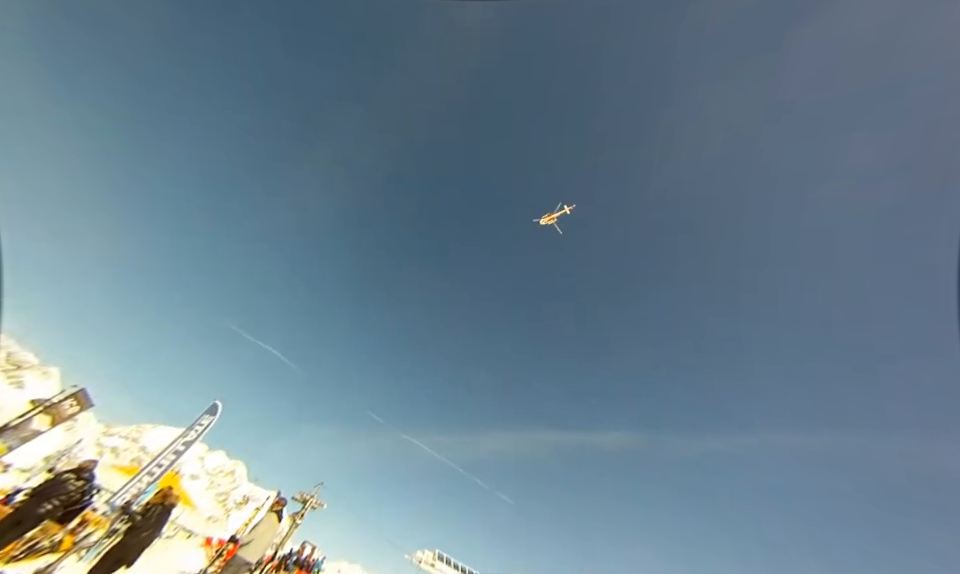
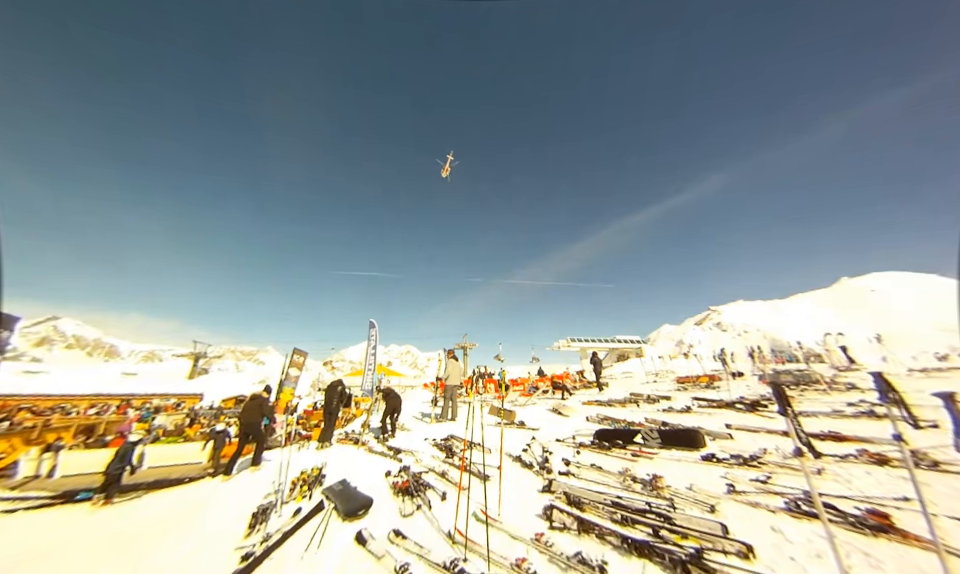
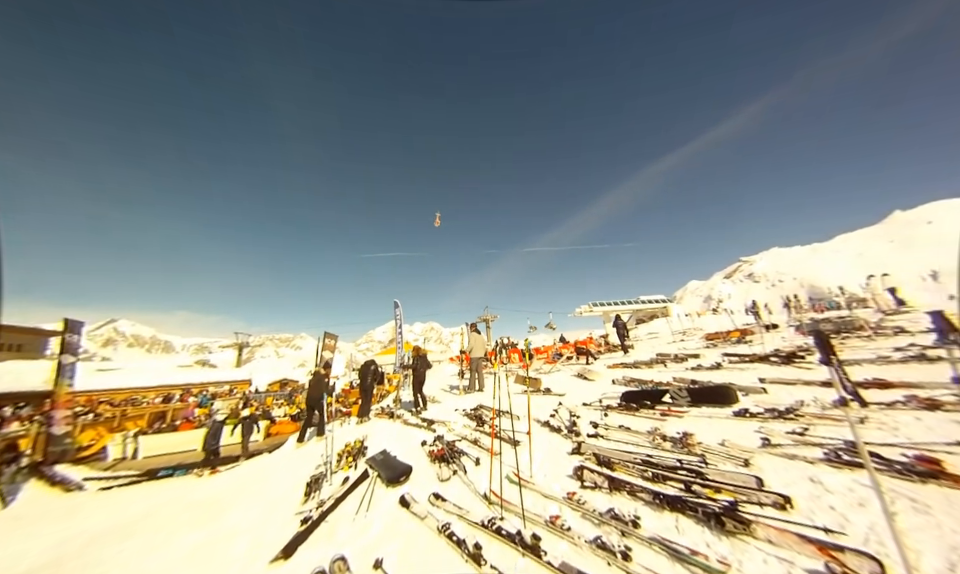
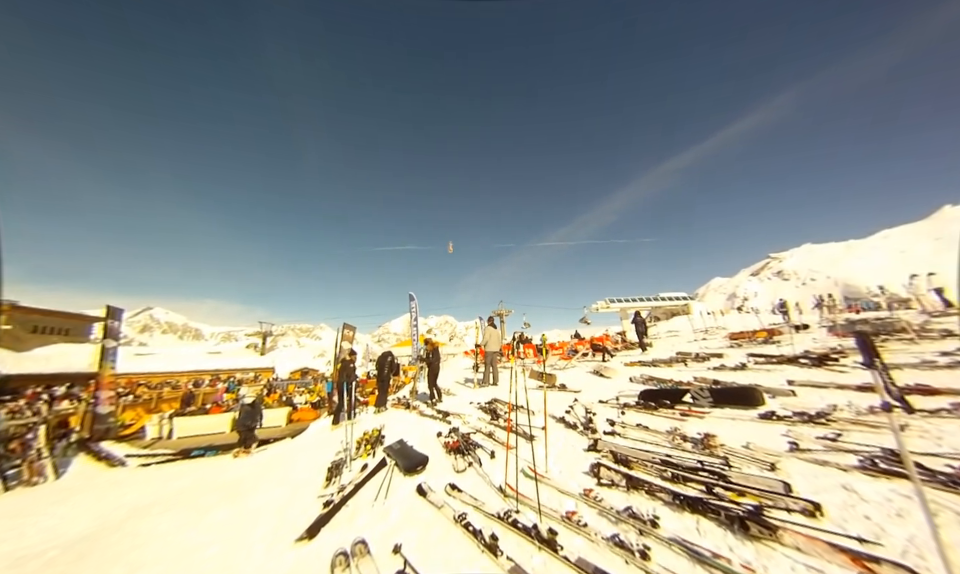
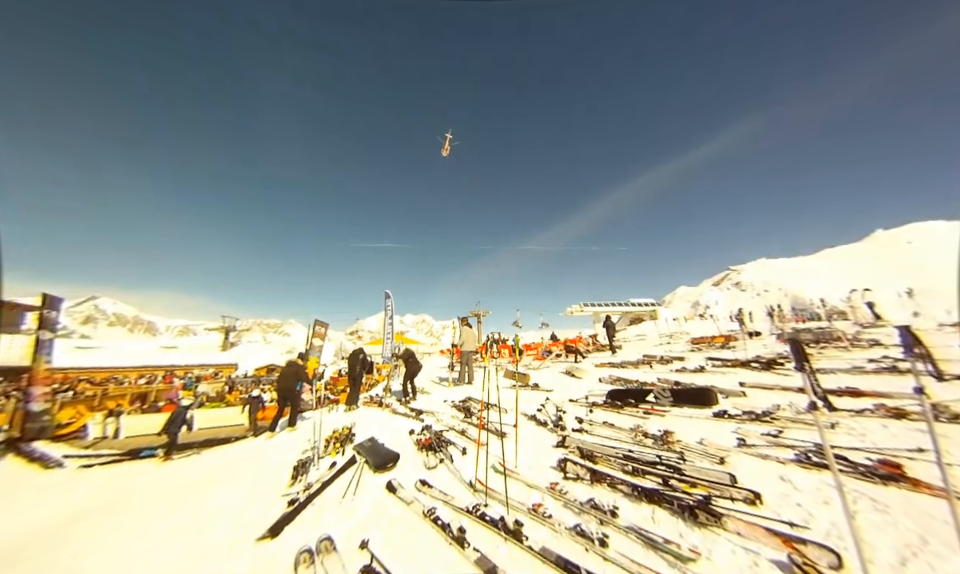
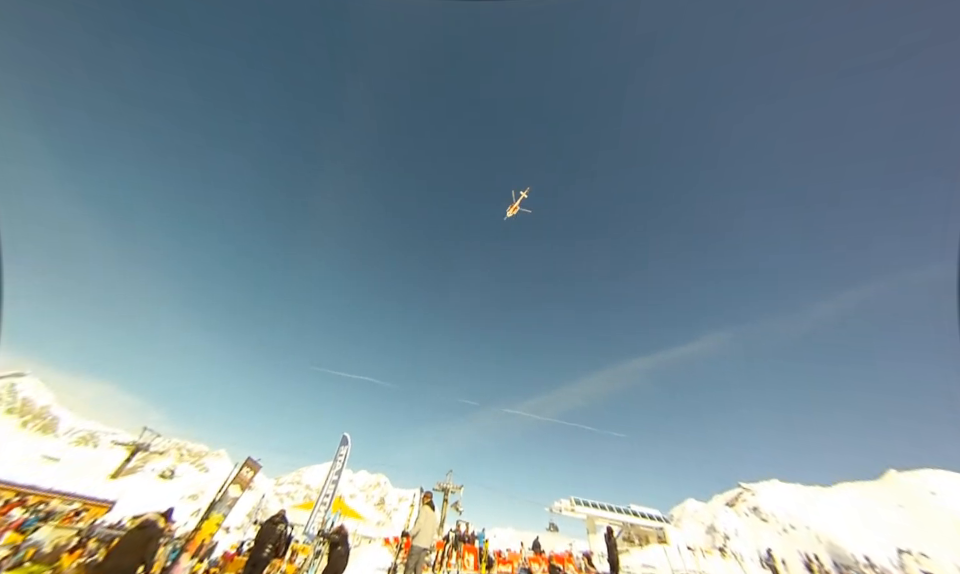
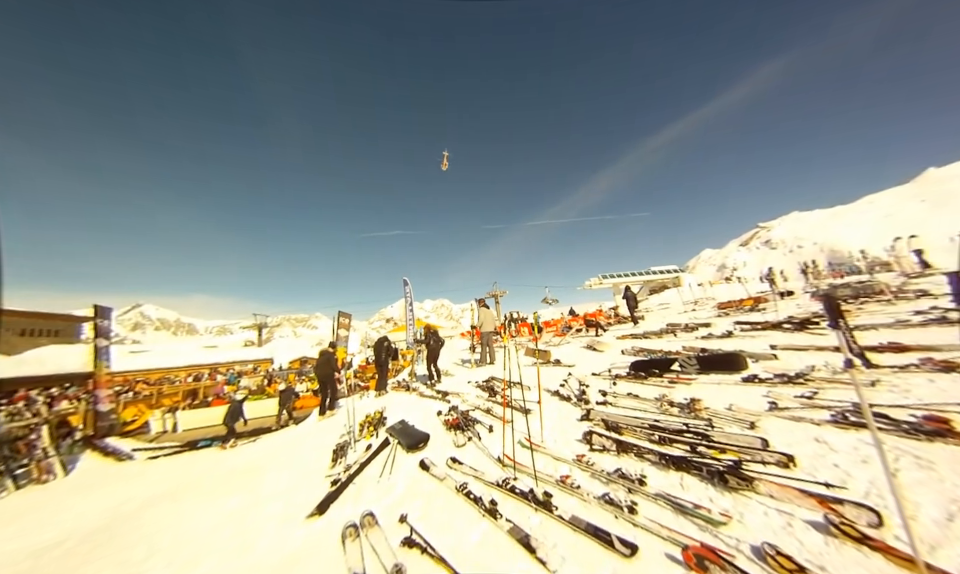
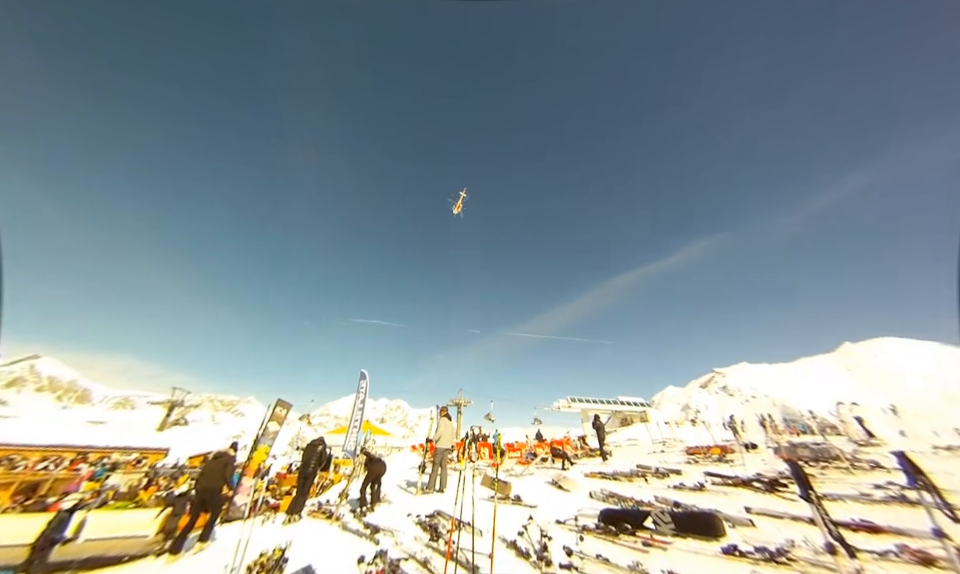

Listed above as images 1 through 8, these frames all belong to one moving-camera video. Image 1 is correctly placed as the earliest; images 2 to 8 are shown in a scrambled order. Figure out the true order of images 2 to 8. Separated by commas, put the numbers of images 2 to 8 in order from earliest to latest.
6, 8, 2, 5, 7, 3, 4
